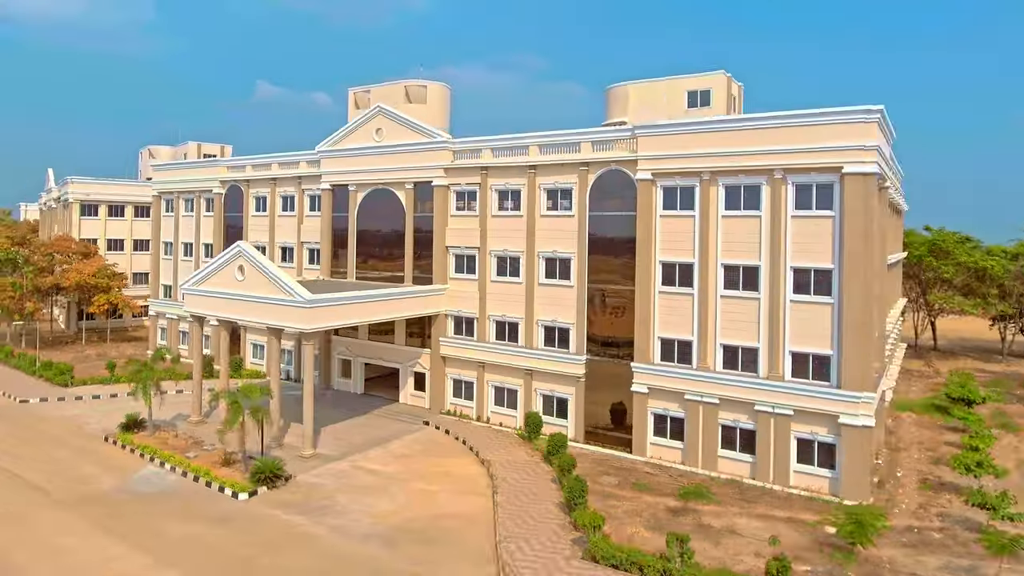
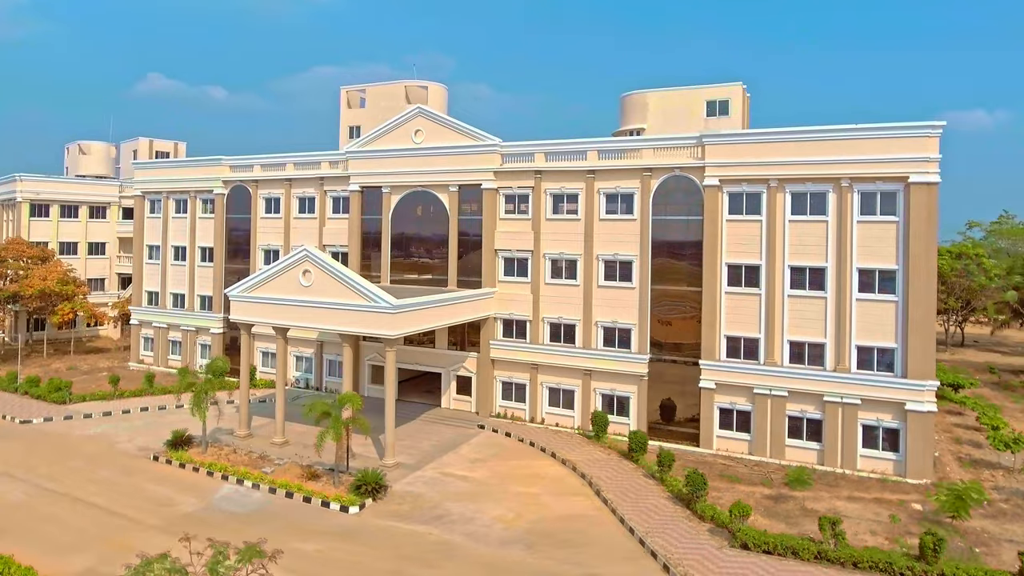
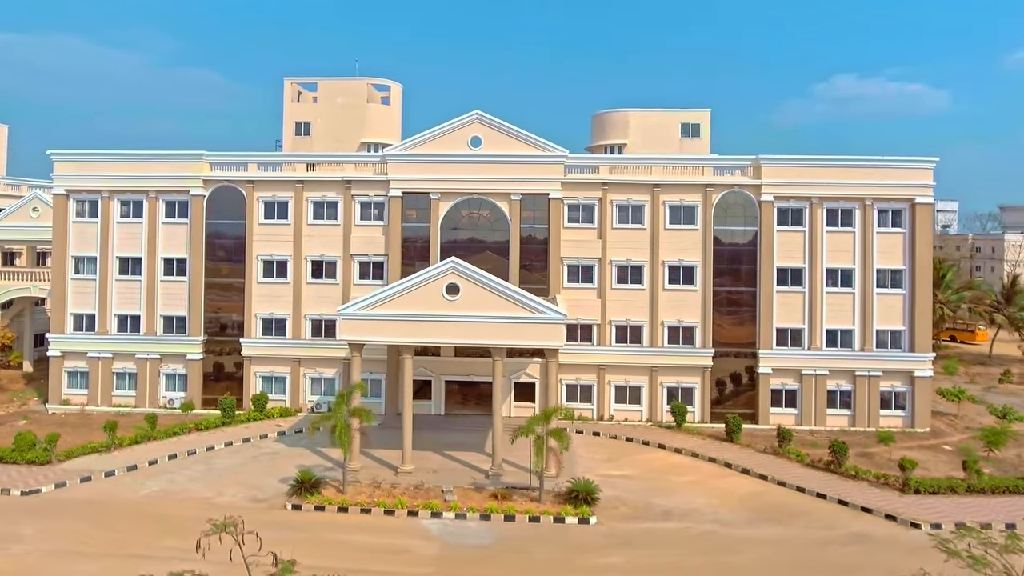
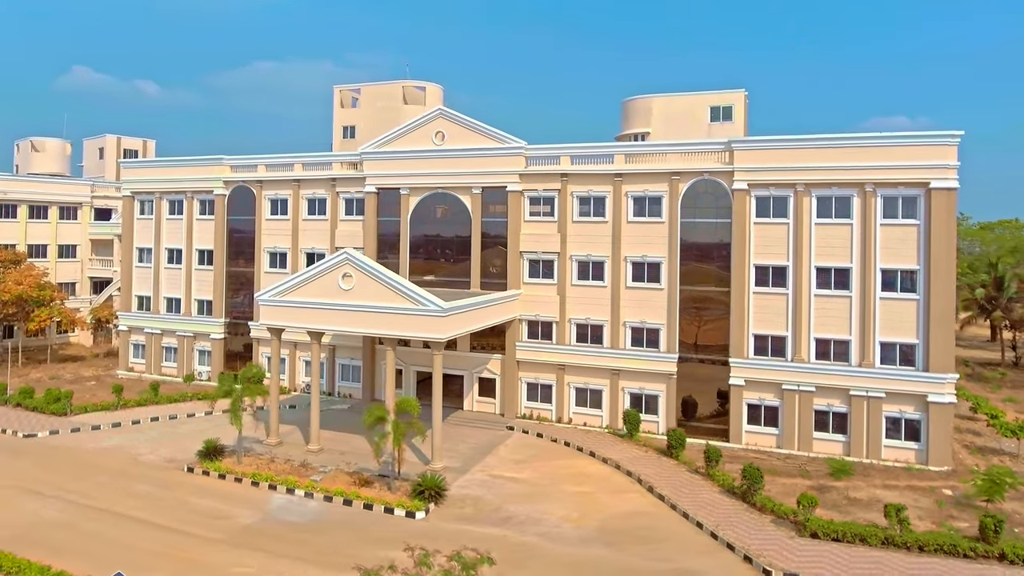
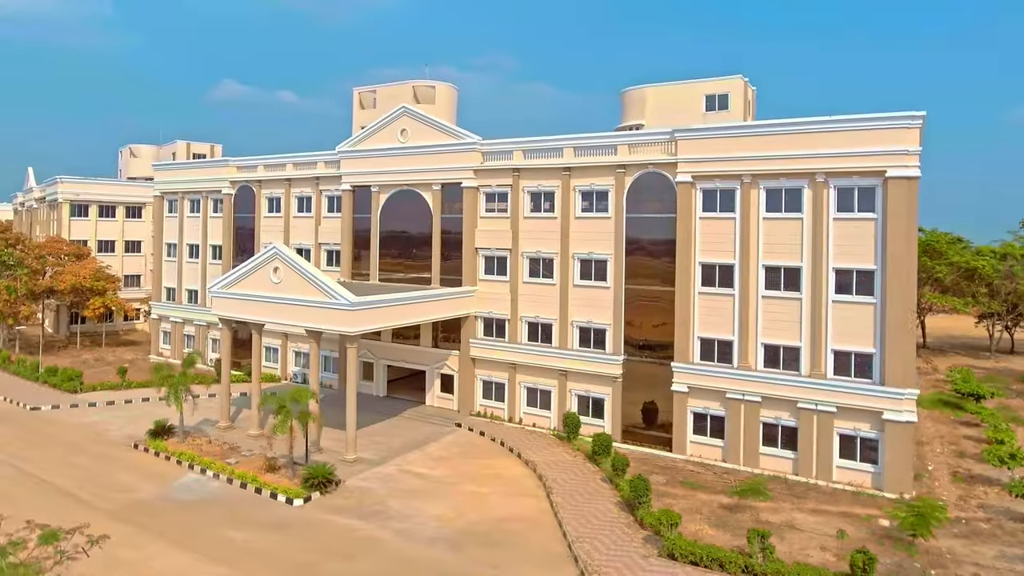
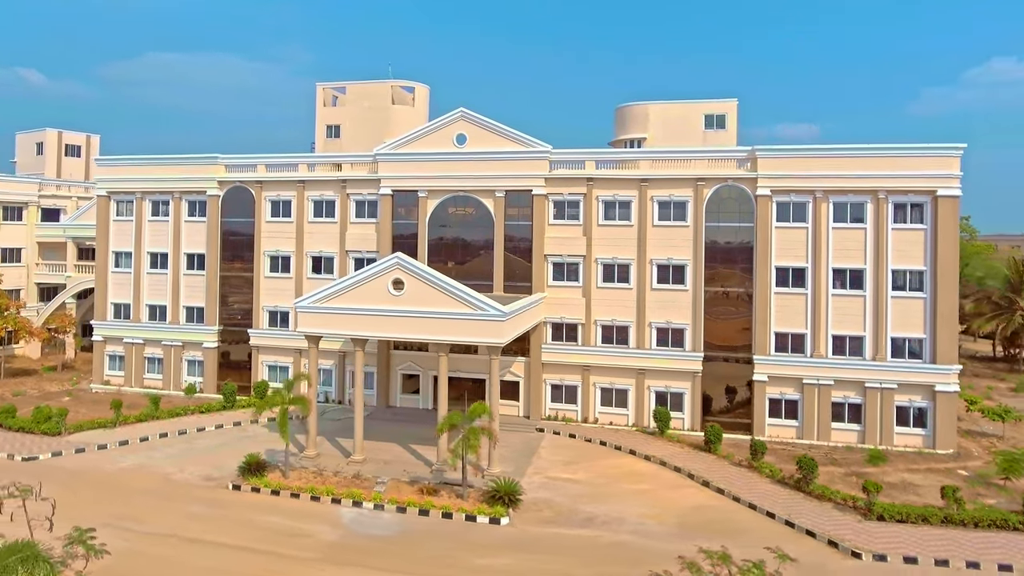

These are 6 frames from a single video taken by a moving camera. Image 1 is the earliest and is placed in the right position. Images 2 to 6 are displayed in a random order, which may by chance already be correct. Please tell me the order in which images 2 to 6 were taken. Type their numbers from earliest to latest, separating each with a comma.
5, 2, 4, 6, 3
